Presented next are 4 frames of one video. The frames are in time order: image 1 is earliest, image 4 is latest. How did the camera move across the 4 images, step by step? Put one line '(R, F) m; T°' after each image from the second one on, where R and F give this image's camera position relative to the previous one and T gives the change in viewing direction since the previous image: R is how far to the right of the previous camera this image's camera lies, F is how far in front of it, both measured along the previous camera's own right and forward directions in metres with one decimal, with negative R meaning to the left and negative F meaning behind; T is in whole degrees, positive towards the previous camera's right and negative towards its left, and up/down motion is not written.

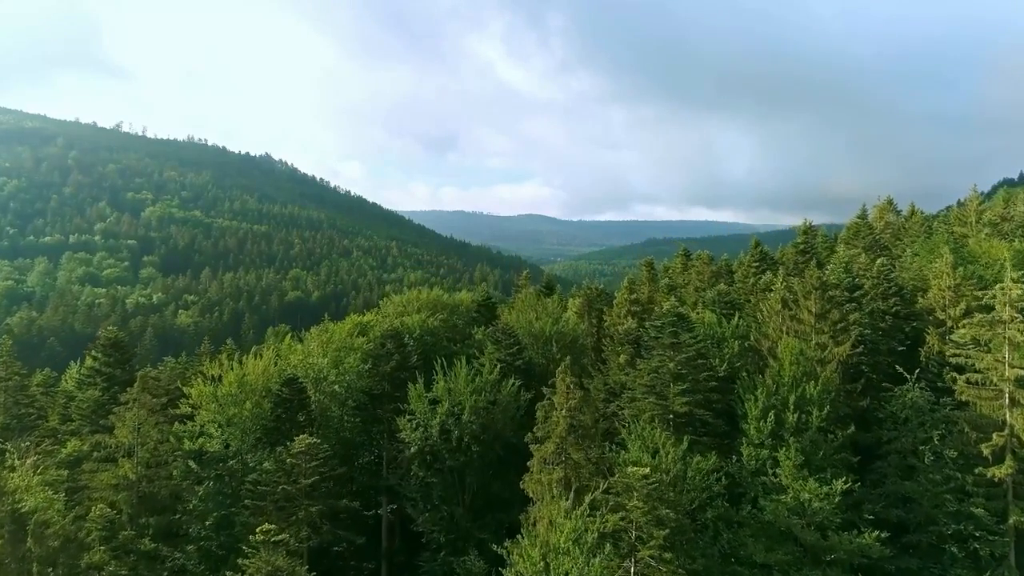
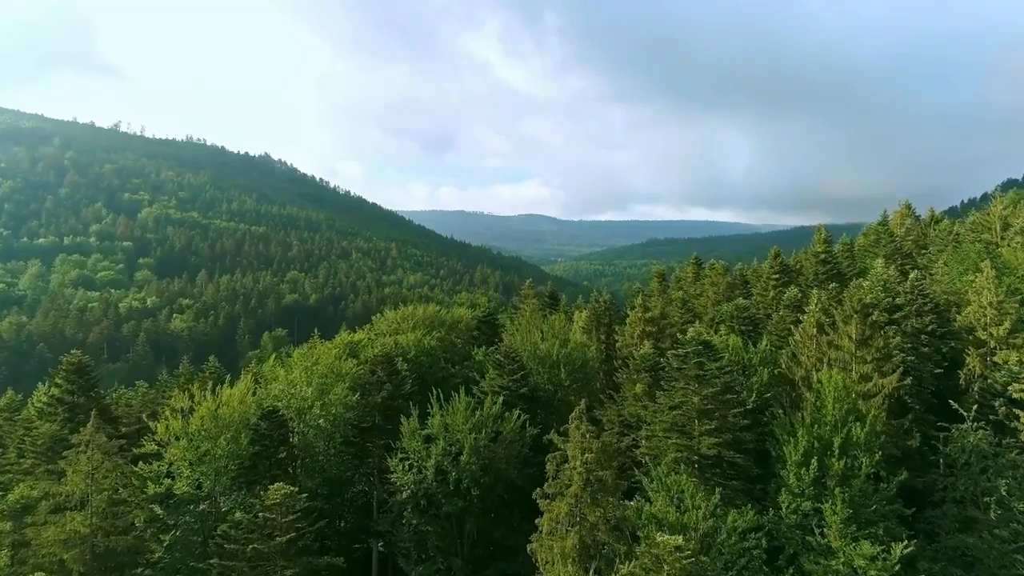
(-0.3, +4.2) m; 0°
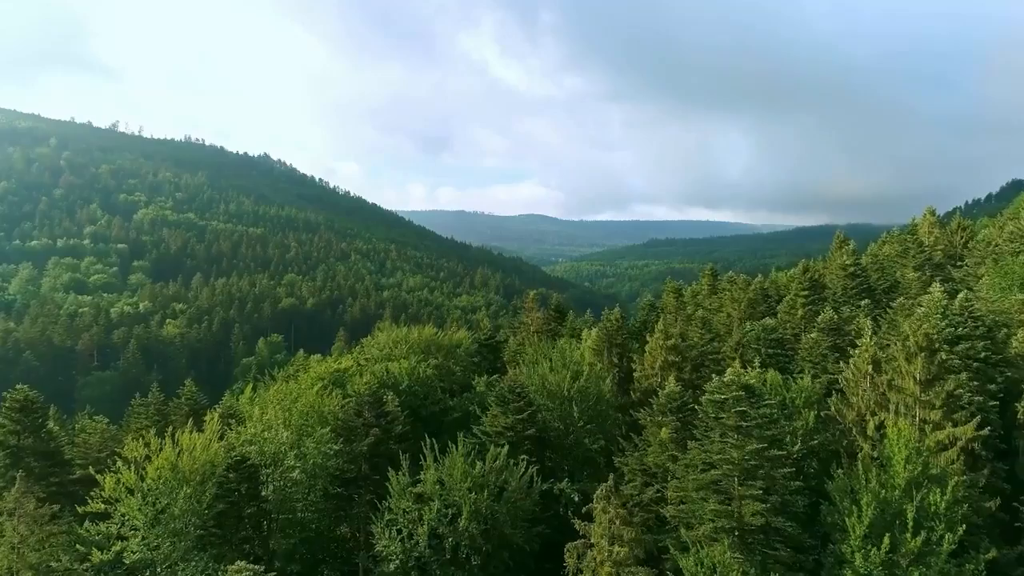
(-0.3, +5.1) m; 0°
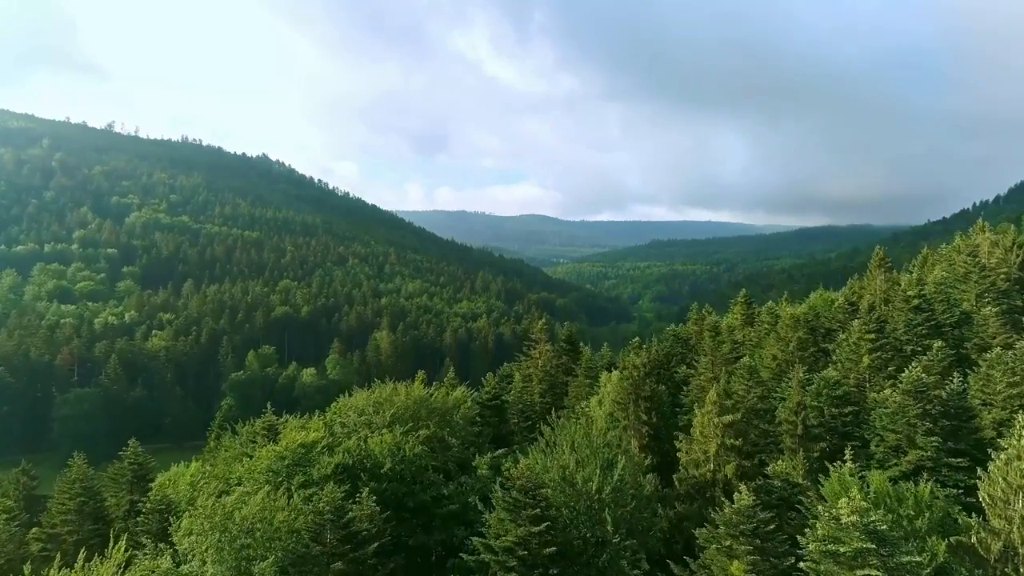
(-0.6, +9.0) m; 0°
